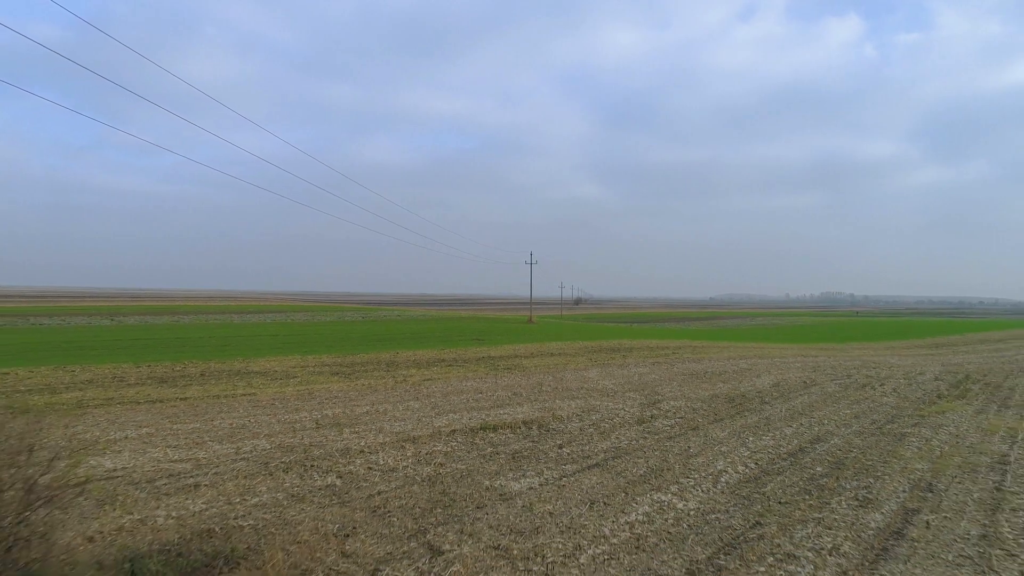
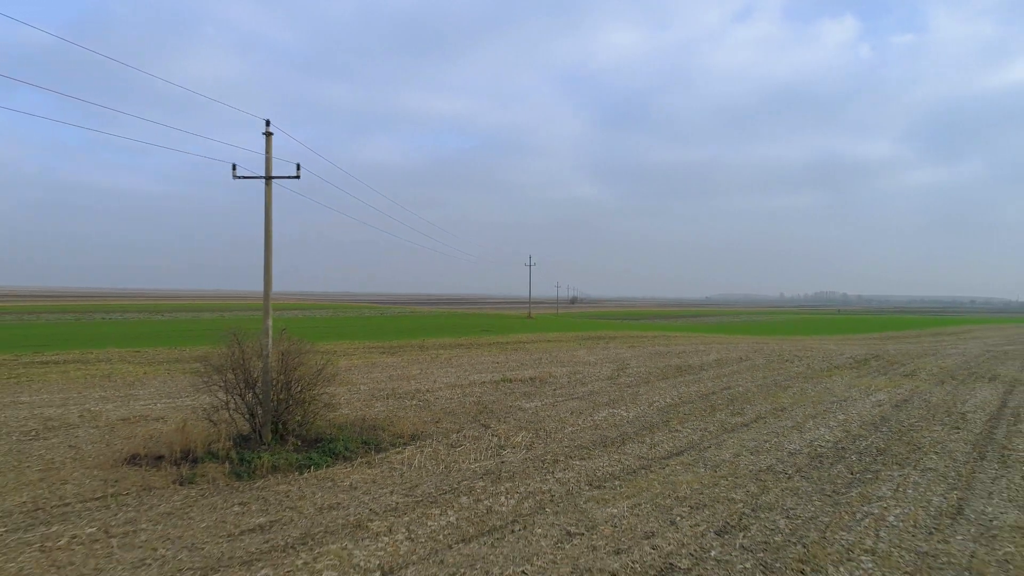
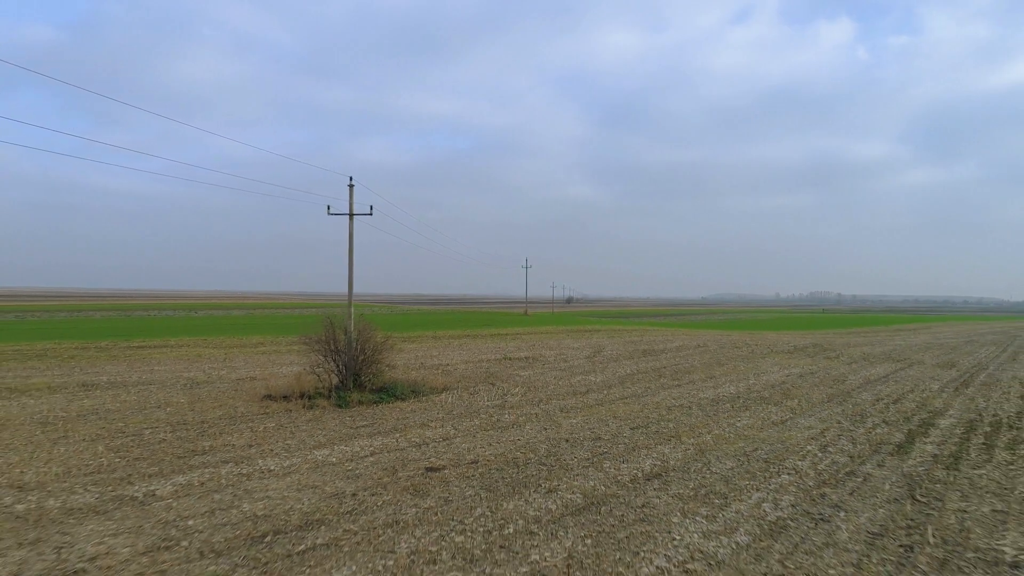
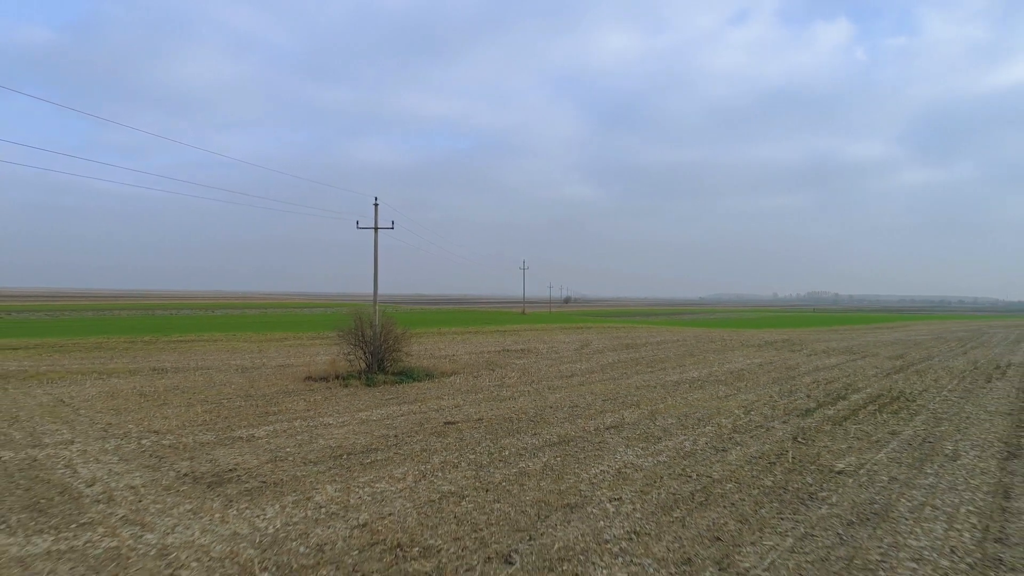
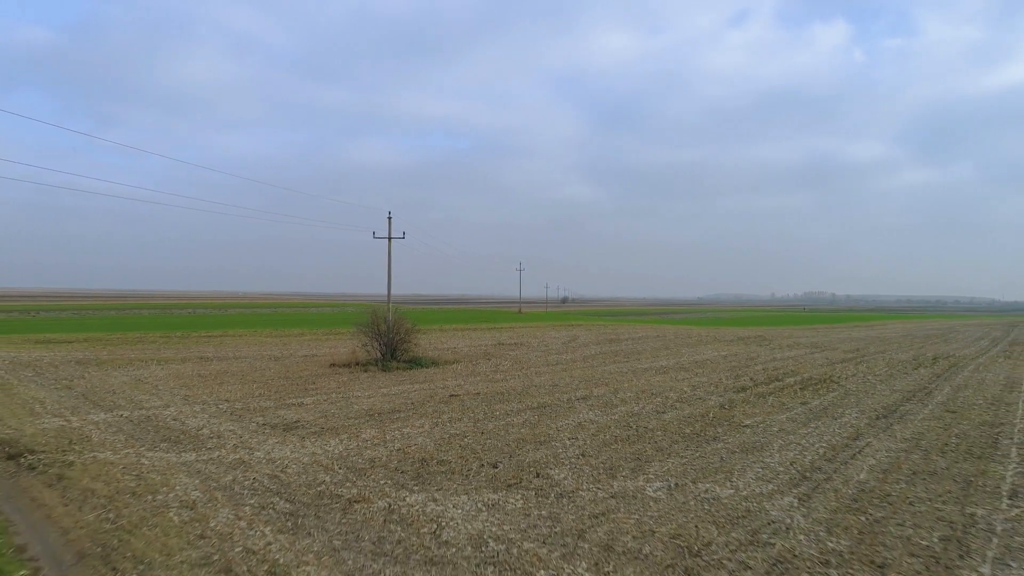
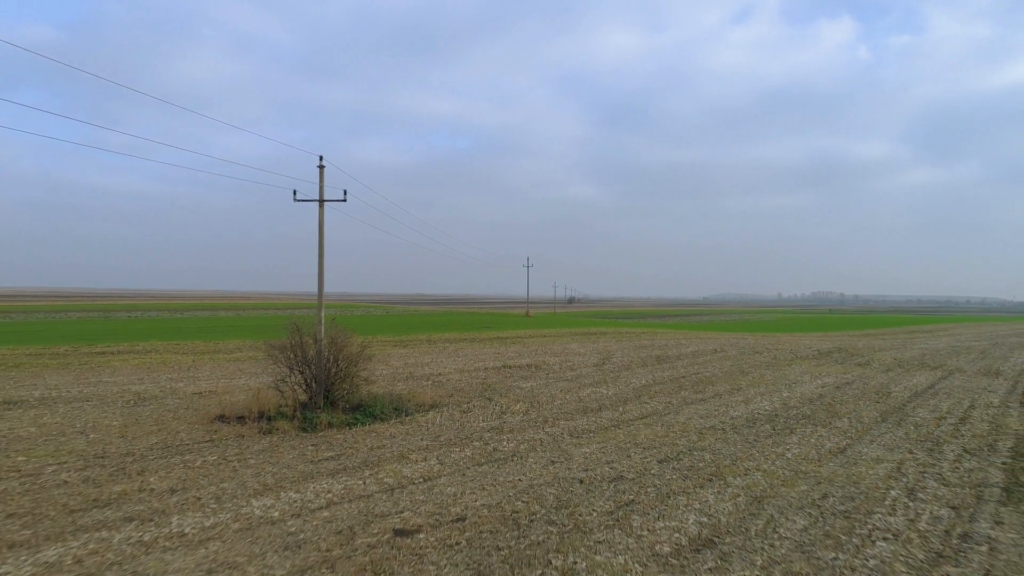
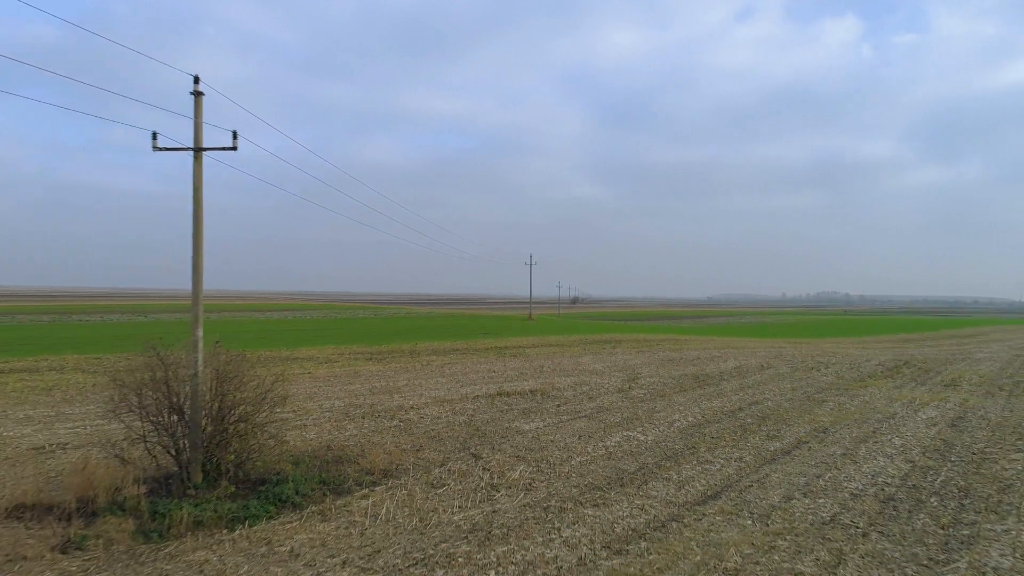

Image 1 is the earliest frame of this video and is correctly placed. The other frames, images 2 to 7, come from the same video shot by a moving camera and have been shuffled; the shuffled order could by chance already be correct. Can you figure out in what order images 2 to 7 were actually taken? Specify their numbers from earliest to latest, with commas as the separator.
7, 2, 6, 3, 4, 5
